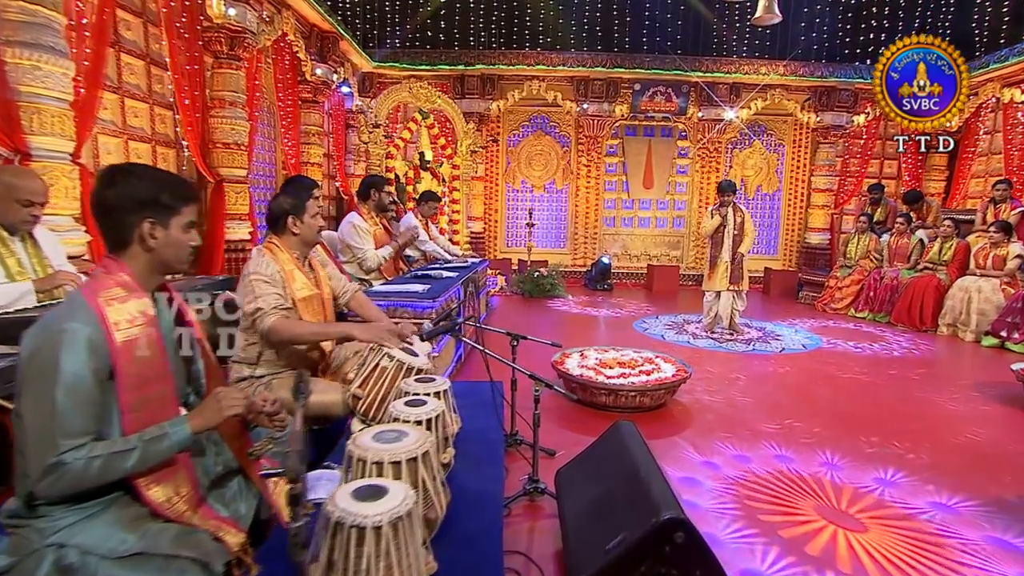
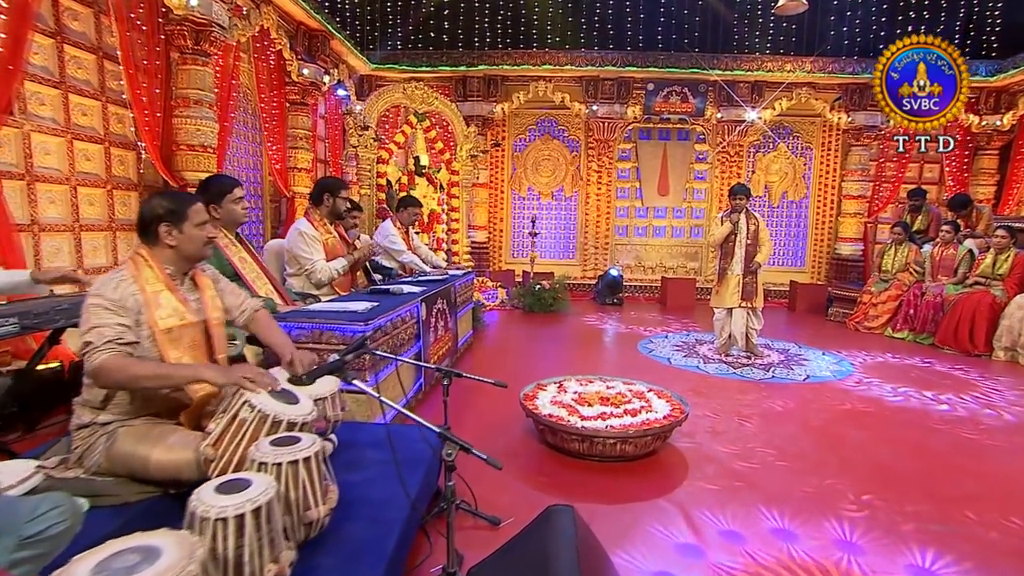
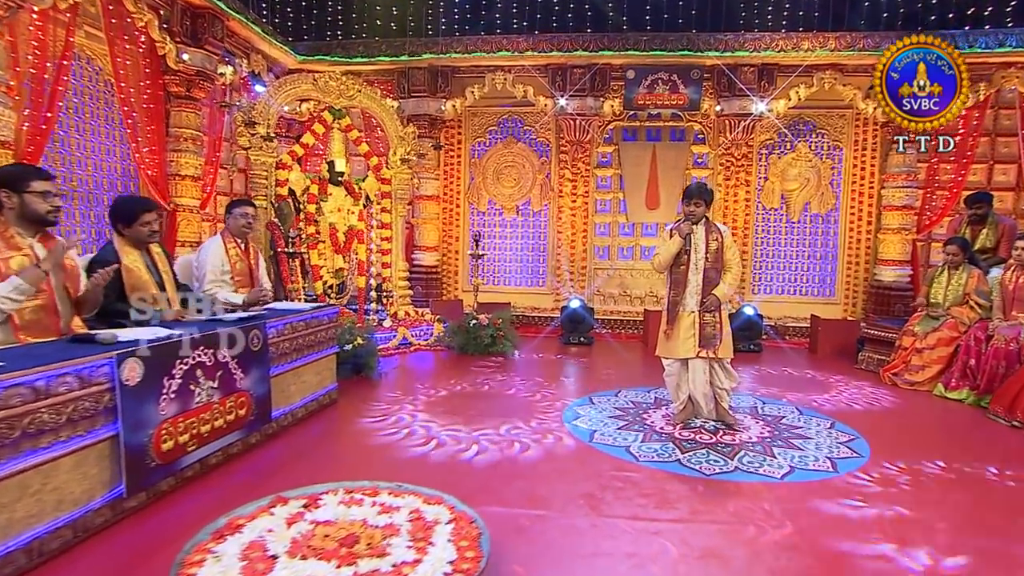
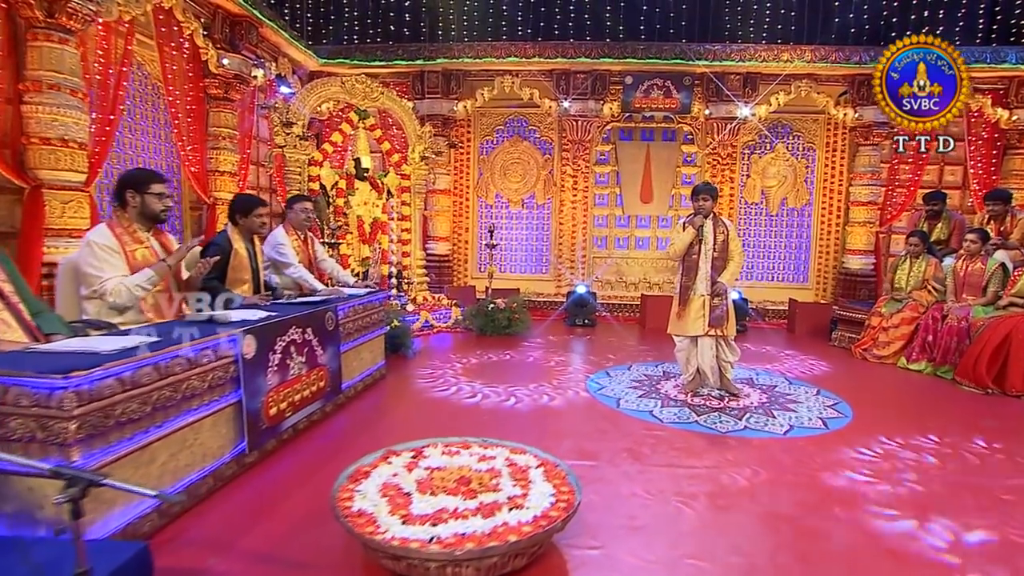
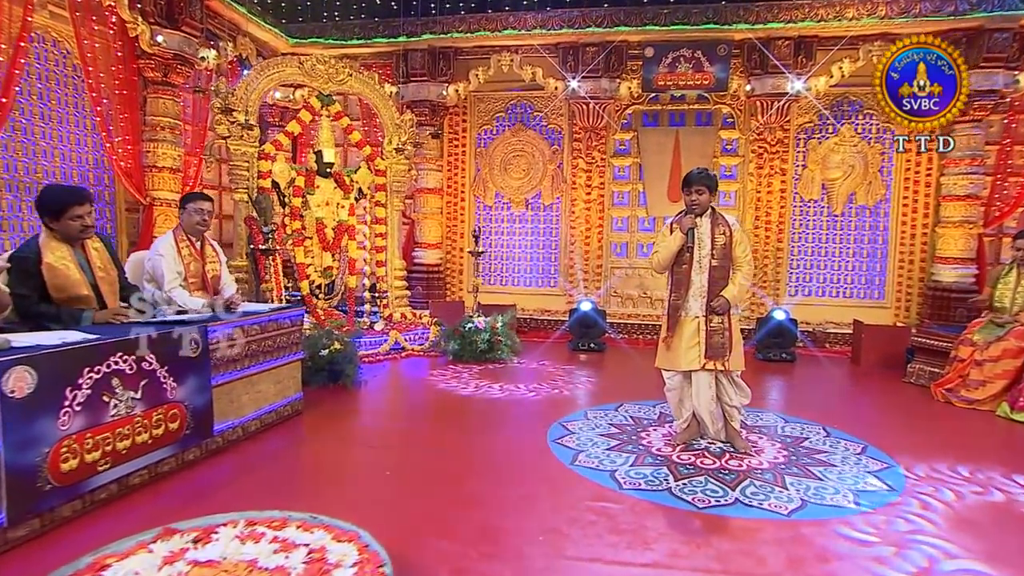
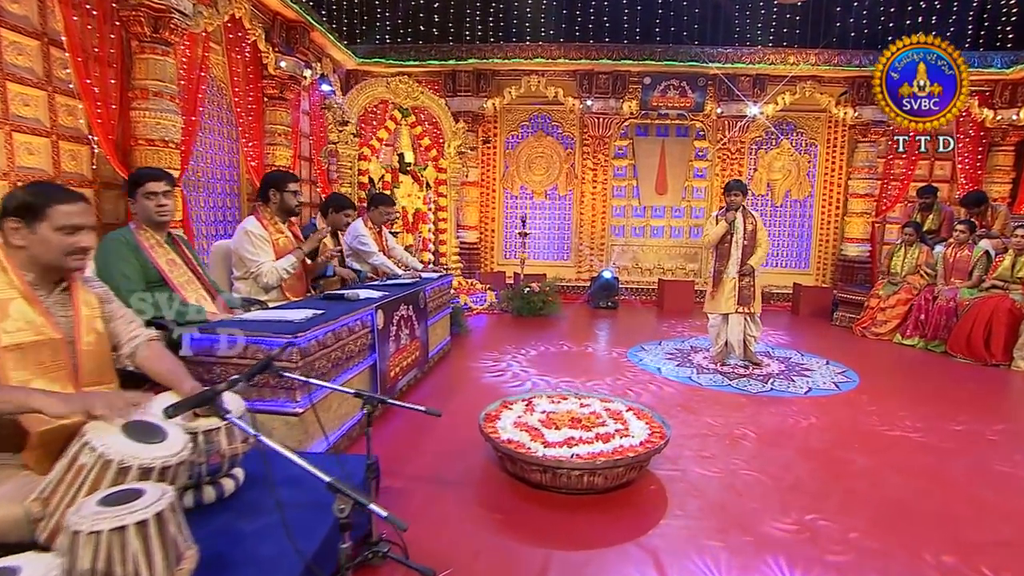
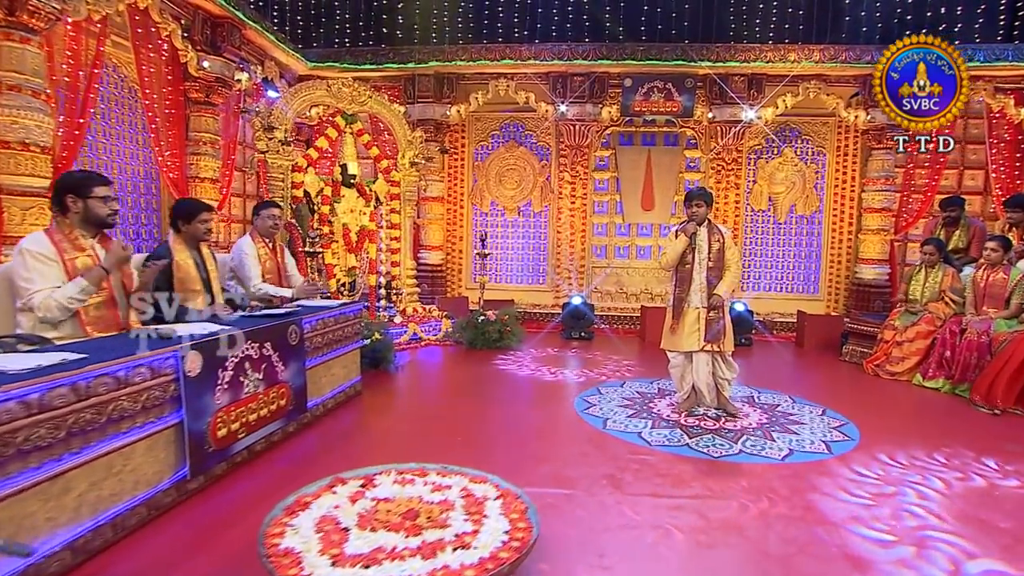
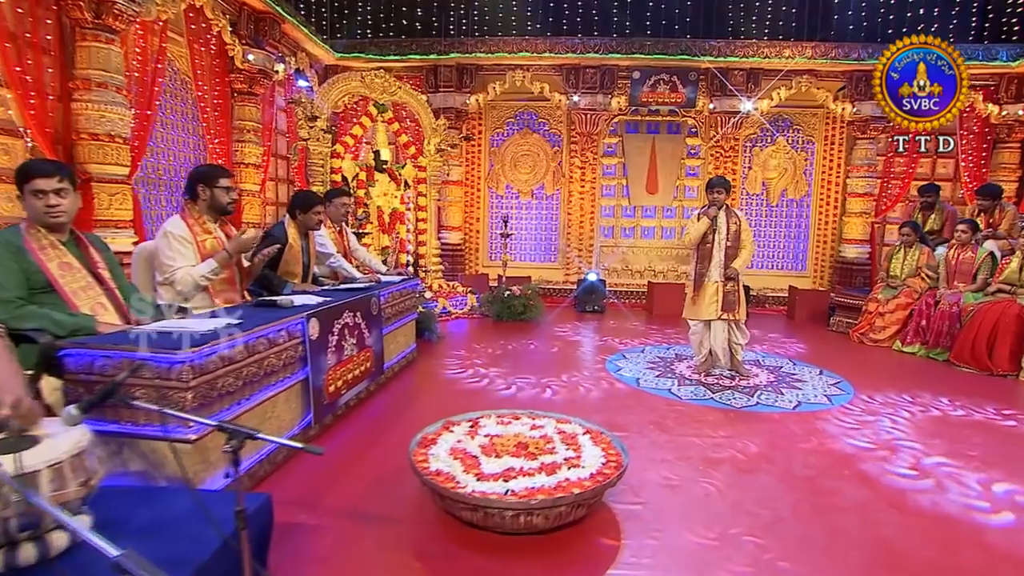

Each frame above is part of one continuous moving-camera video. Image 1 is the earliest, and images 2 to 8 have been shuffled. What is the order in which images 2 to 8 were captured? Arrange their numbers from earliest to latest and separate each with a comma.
2, 6, 8, 4, 7, 3, 5
